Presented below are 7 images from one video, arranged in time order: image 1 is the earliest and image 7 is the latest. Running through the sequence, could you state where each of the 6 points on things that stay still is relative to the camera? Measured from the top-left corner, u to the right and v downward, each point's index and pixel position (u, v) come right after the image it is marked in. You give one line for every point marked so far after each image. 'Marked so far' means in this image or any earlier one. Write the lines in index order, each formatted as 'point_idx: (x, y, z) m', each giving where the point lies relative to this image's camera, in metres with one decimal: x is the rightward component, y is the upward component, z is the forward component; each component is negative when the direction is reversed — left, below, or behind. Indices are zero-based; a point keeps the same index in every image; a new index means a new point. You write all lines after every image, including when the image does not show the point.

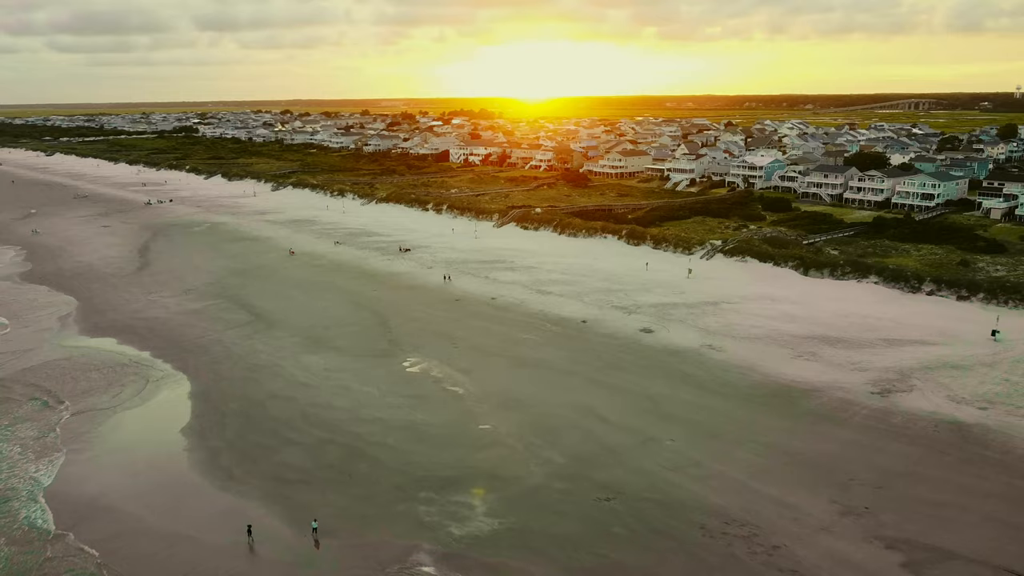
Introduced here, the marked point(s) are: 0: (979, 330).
0: (+10.2, -0.9, +18.3) m
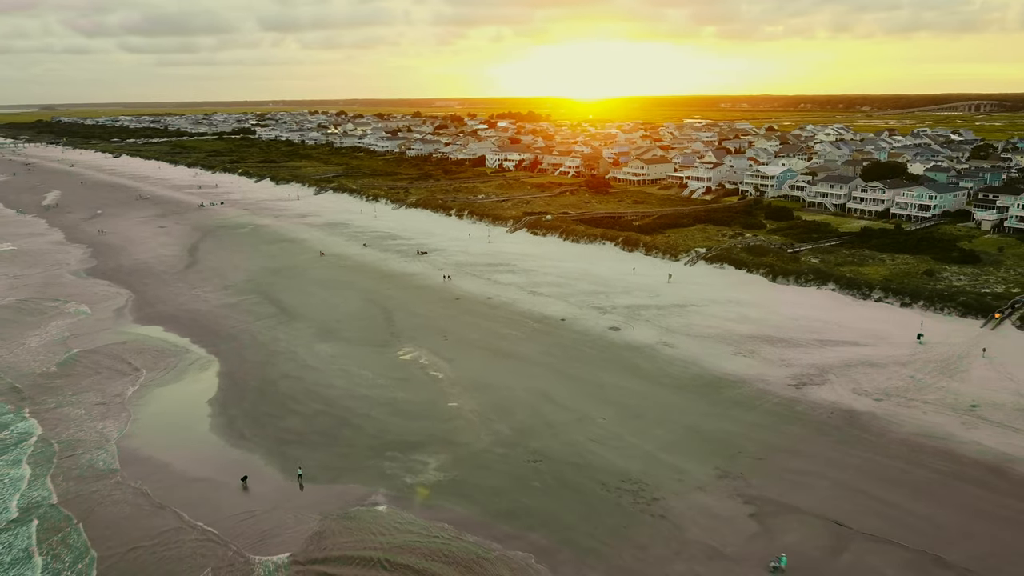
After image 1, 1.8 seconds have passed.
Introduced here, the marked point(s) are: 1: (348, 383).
0: (+9.7, -1.1, +20.6) m
1: (-3.7, -2.1, +18.8) m
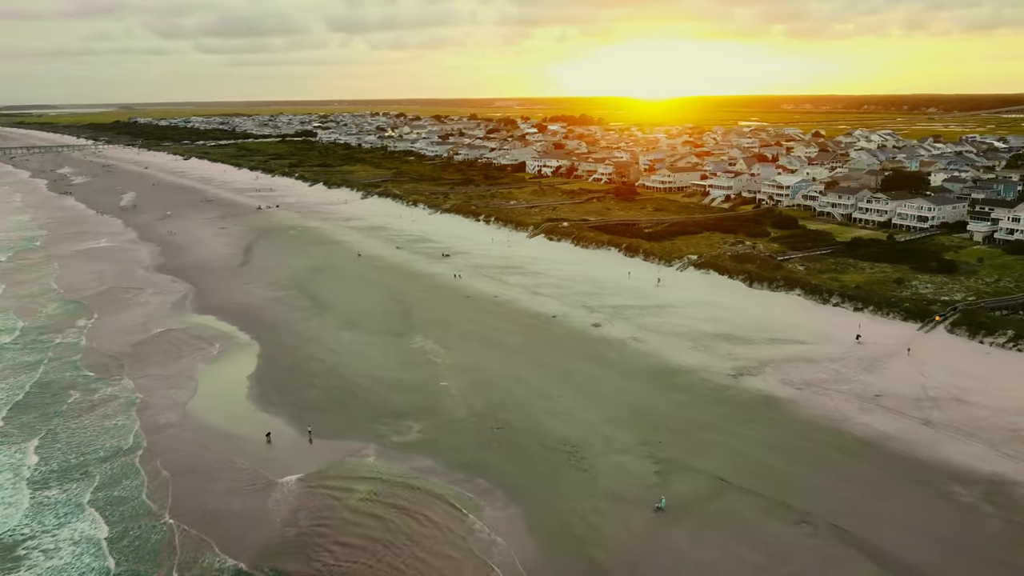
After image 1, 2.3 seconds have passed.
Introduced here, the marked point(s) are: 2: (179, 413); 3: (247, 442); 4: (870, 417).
0: (+9.4, -1.2, +23.5) m
1: (-4.1, -2.0, +22.6) m
2: (-7.7, -2.9, +19.5) m
3: (-5.6, -3.3, +17.7) m
4: (+7.8, -2.8, +18.3) m
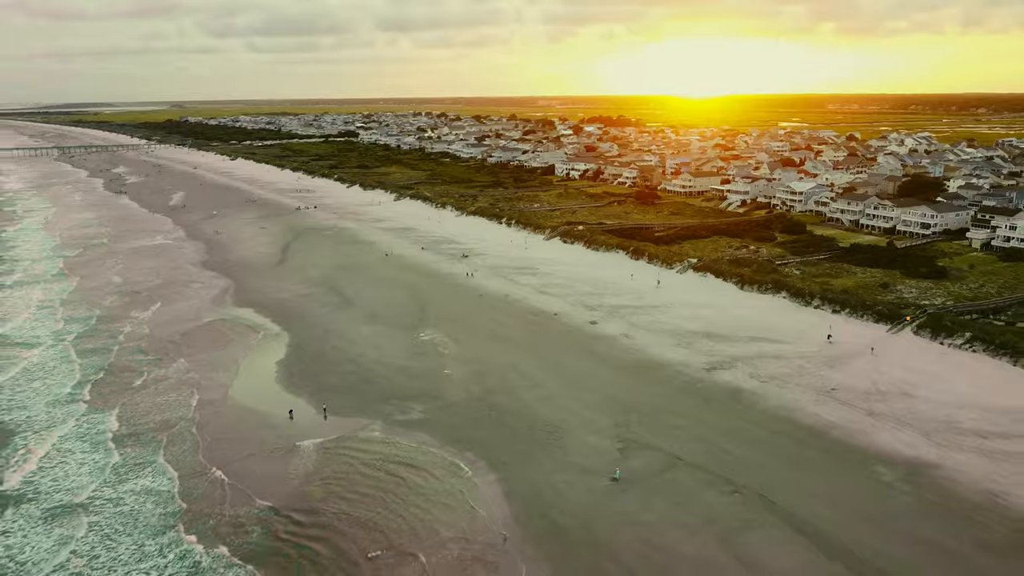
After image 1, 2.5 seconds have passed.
0: (+9.4, -1.4, +25.6) m
1: (-4.1, -2.0, +25.4) m
2: (-7.9, -2.8, +22.4) m
3: (-5.9, -3.2, +20.6) m
4: (+7.5, -2.9, +20.5) m
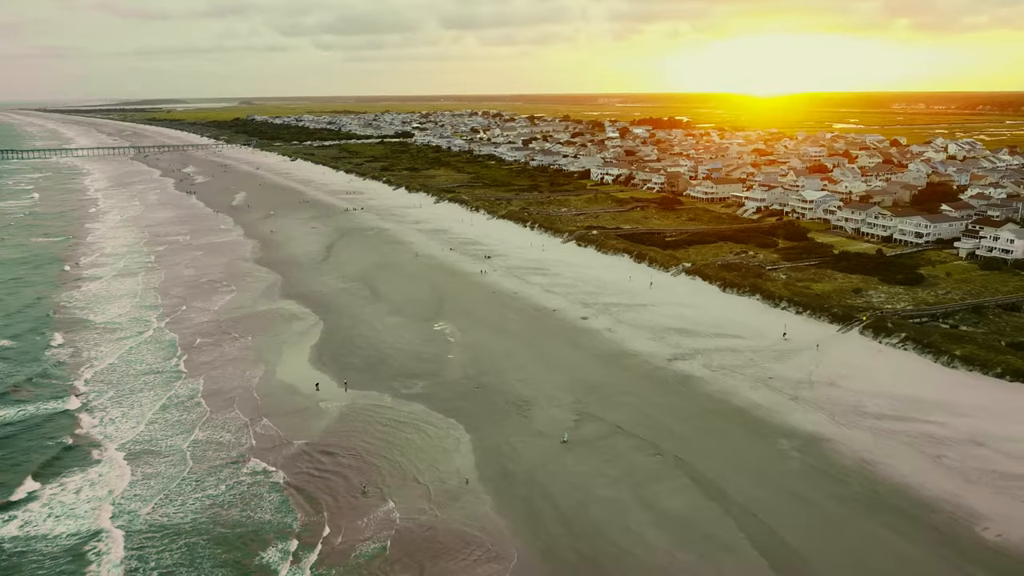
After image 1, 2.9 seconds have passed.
0: (+9.3, -1.5, +29.3) m
1: (-4.2, -1.9, +30.0) m
2: (-8.2, -2.6, +27.3) m
3: (-6.4, -3.1, +25.4) m
4: (+7.0, -3.0, +24.3) m
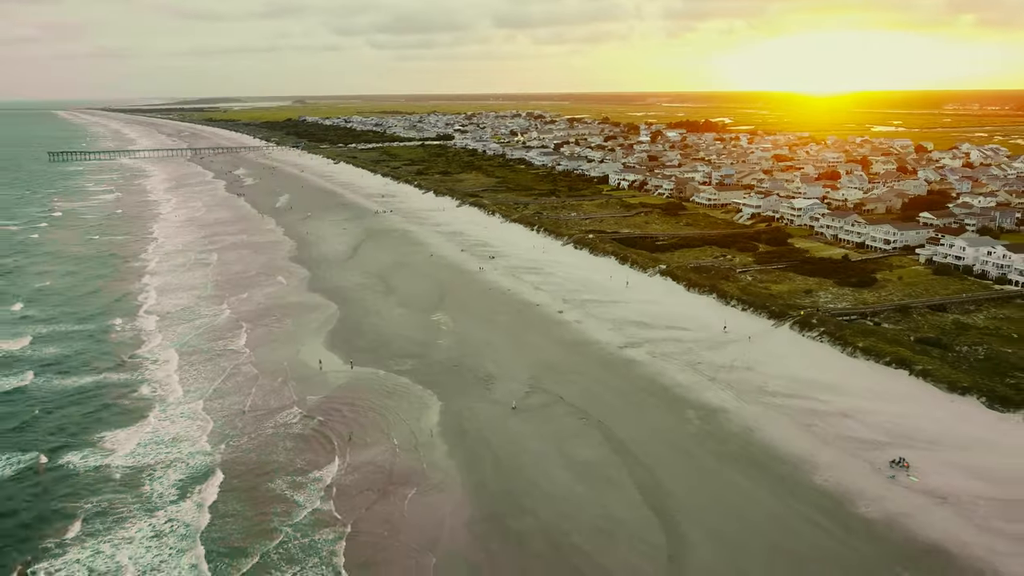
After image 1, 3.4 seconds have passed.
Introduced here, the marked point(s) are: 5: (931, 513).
0: (+8.5, -1.5, +34.1) m
1: (-4.9, -1.7, +35.6) m
2: (-9.1, -2.4, +33.2) m
3: (-7.4, -2.9, +31.1) m
4: (+5.9, -3.0, +29.2) m
5: (+9.8, -5.3, +19.7) m
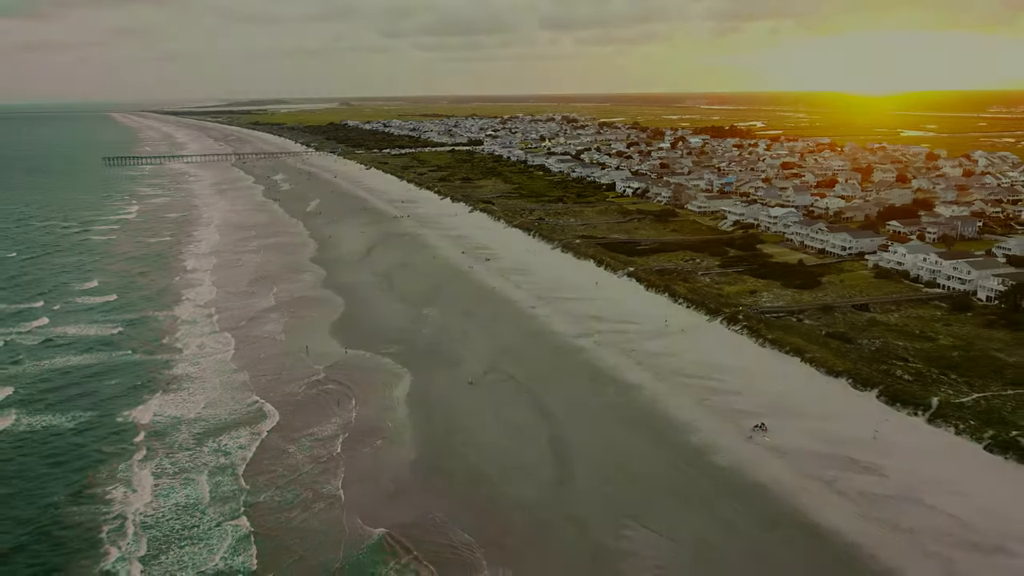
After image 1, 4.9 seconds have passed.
0: (+7.3, -1.5, +39.8) m
1: (-6.1, -1.5, +42.1) m
2: (-10.4, -2.2, +39.8) m
3: (-8.8, -2.7, +37.7) m
4: (+4.4, -3.0, +35.1) m
5: (+7.7, -5.3, +25.4) m
